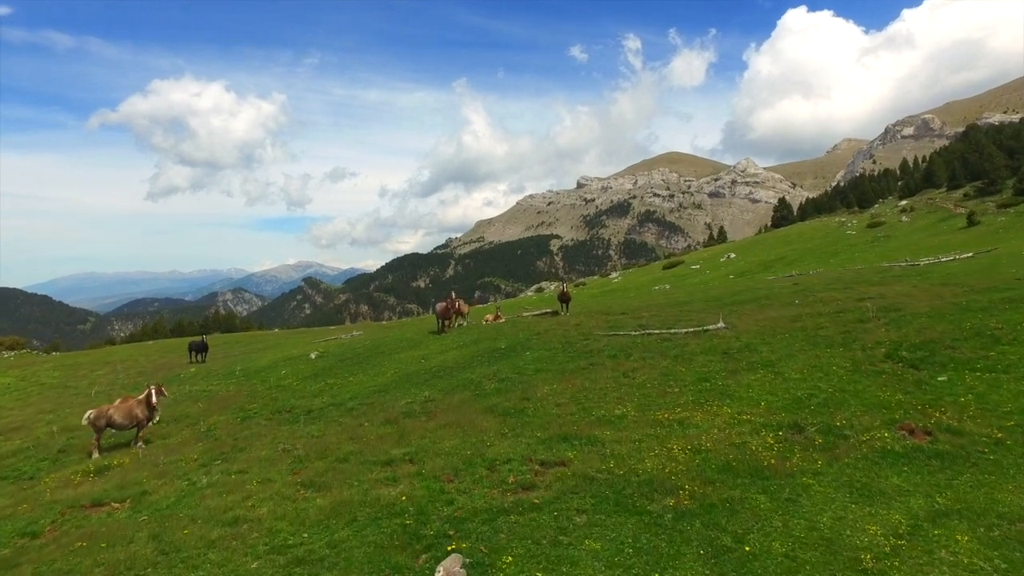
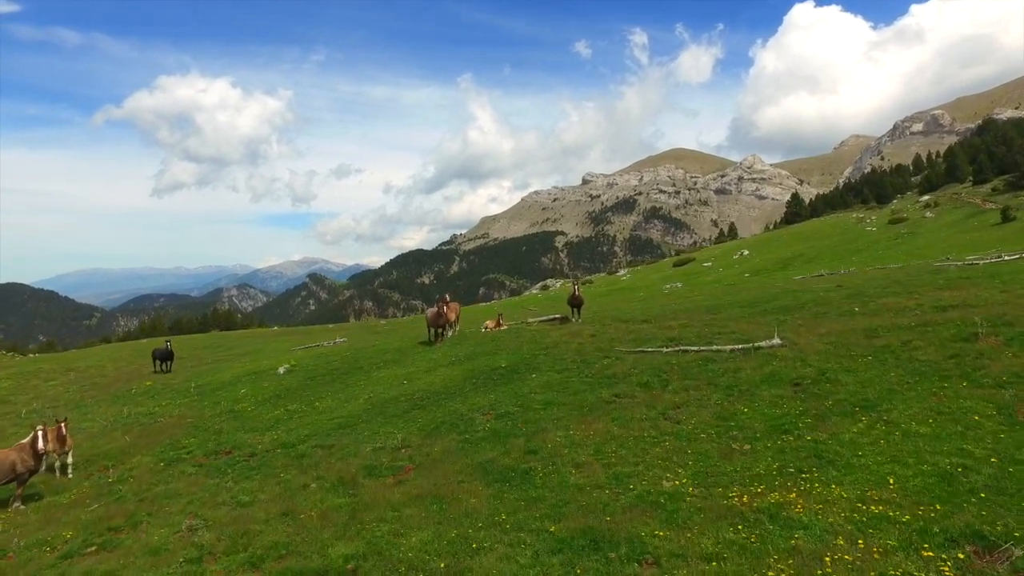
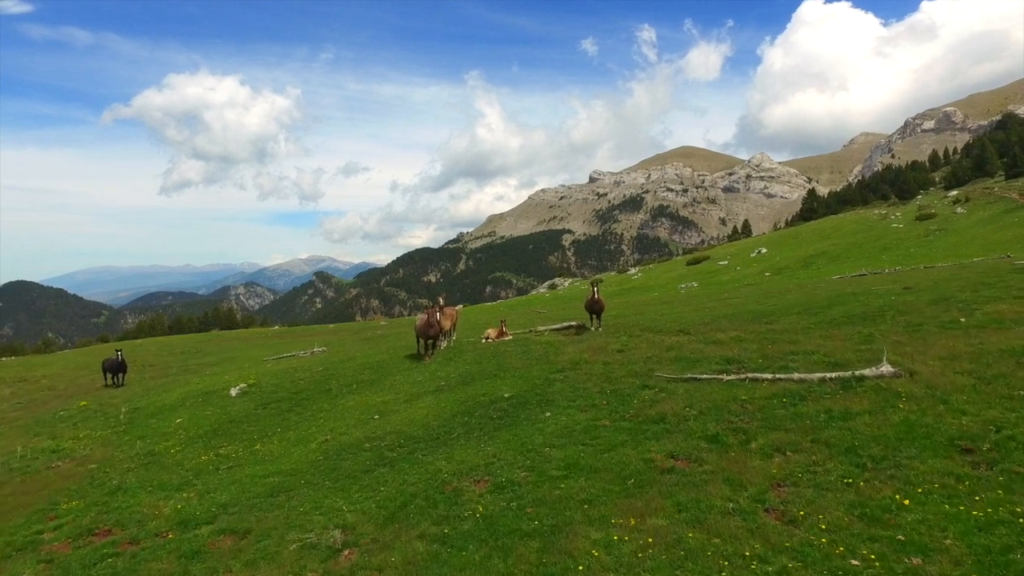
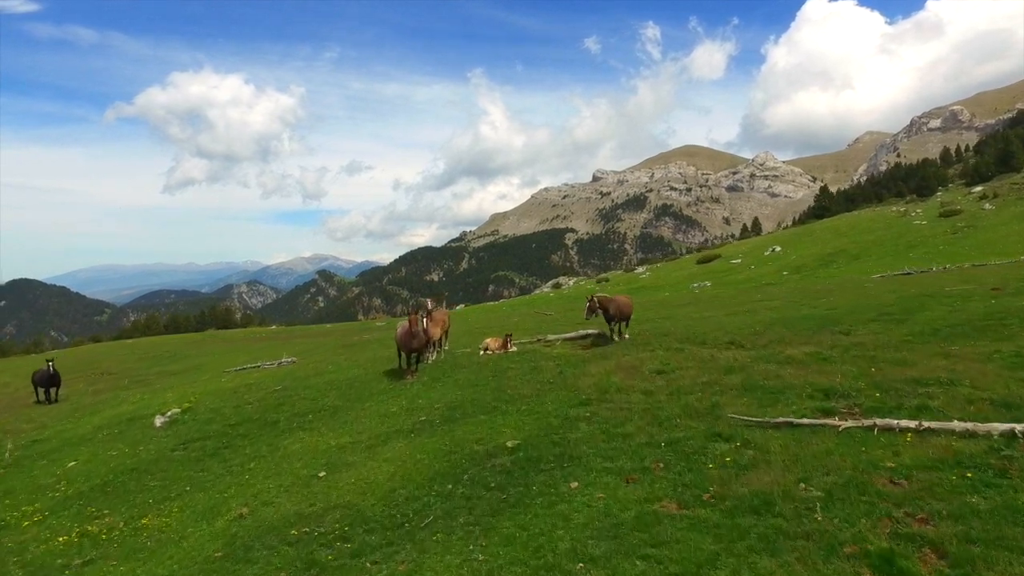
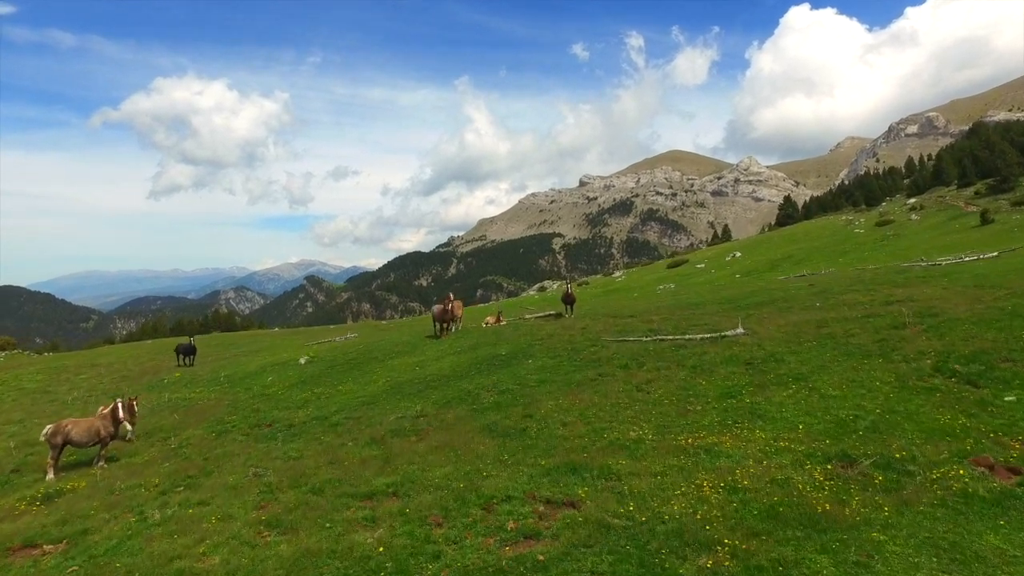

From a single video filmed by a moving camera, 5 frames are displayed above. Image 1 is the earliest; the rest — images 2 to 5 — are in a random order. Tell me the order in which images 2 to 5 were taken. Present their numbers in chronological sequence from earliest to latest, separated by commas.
5, 2, 3, 4
